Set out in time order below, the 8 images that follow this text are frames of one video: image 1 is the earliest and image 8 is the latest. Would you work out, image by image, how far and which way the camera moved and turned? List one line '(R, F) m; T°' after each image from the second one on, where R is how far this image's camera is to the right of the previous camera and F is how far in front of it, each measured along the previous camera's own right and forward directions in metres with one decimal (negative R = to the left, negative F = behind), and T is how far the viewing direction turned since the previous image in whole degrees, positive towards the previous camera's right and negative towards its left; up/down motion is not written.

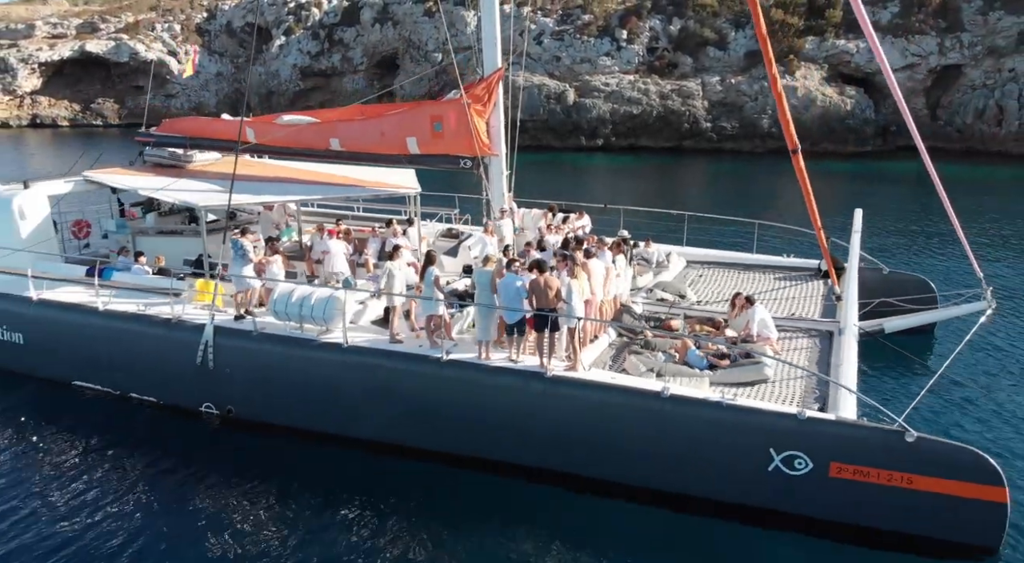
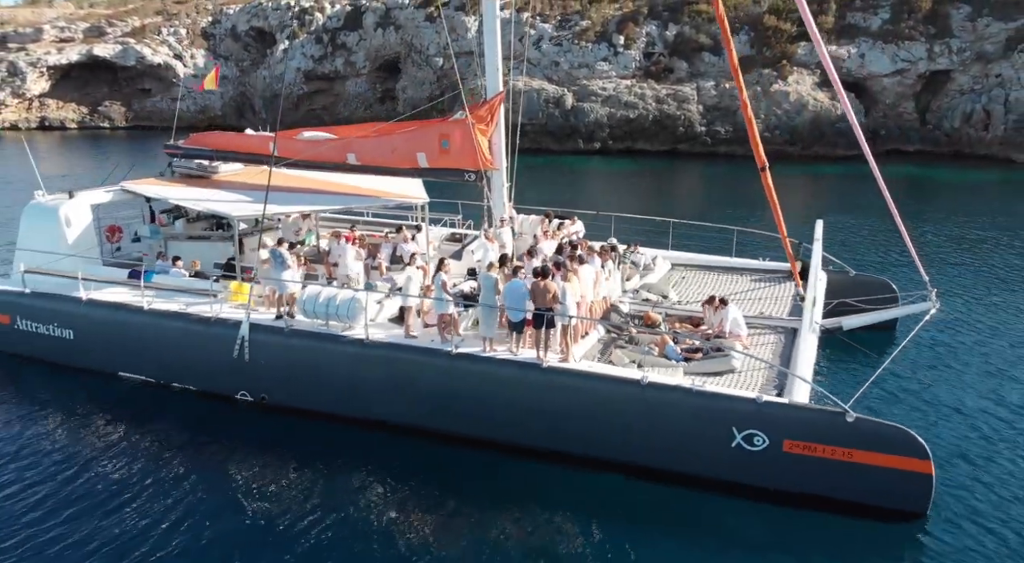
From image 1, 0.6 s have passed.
(0.0, -1.2) m; 0°
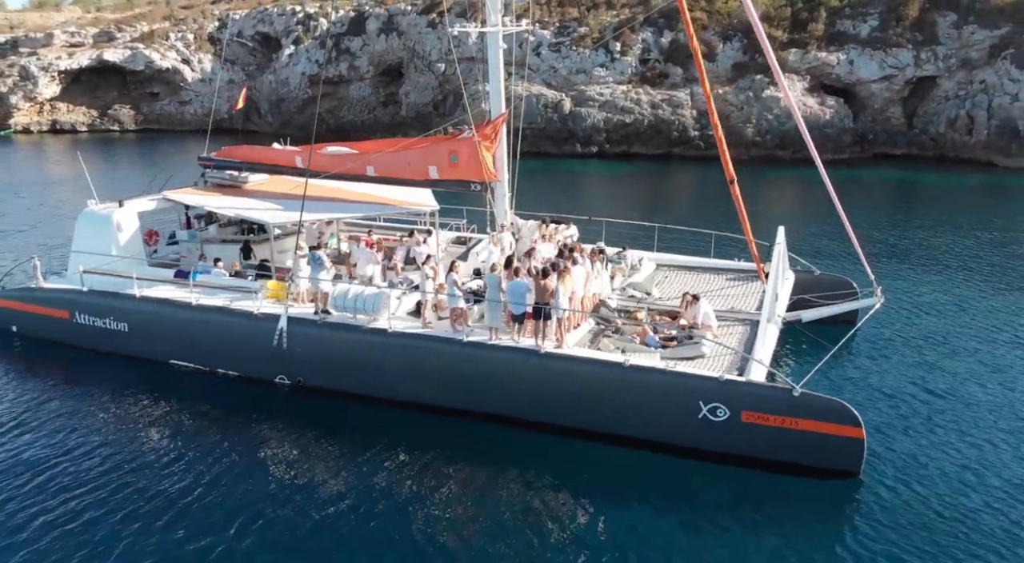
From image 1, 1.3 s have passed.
(0.0, -1.6) m; 0°
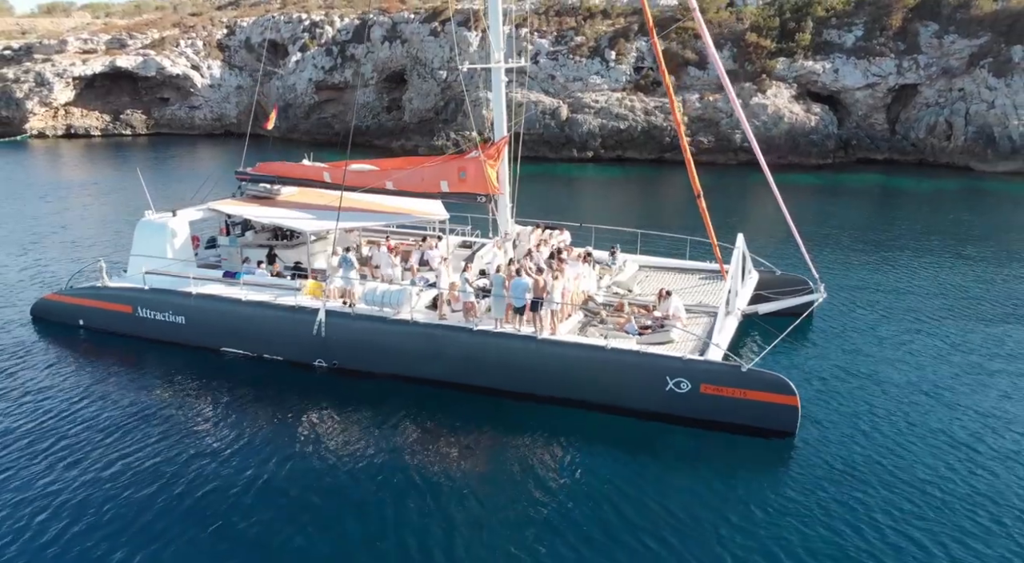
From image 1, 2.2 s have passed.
(0.0, -2.2) m; 0°
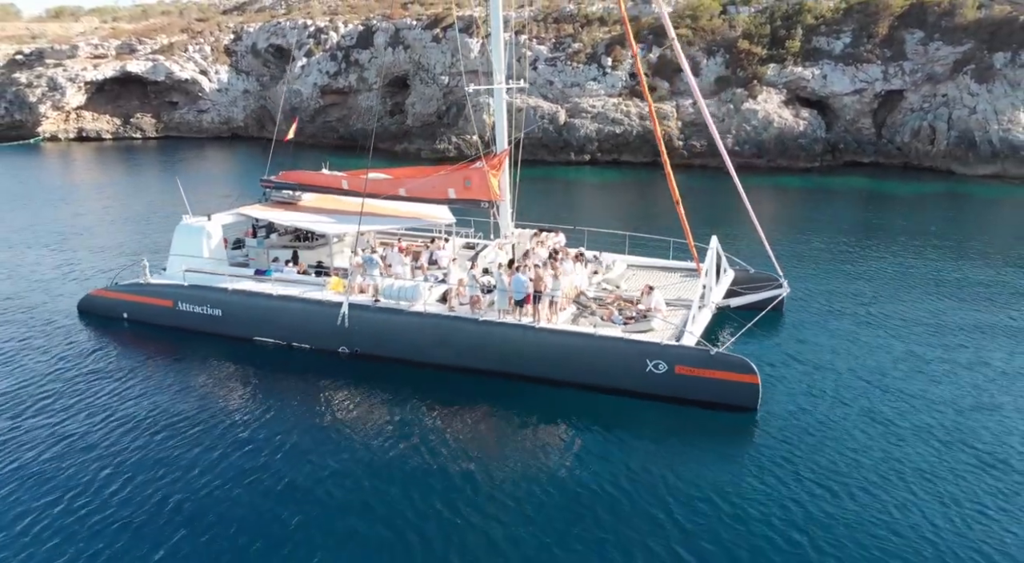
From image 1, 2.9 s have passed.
(0.0, -1.9) m; 0°
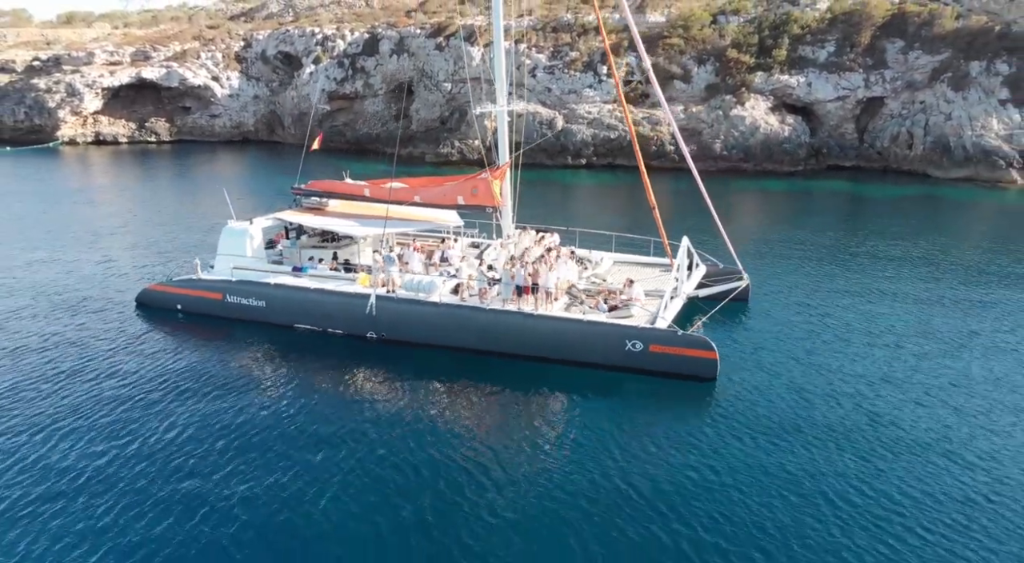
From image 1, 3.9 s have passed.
(-0.1, -2.8) m; 0°
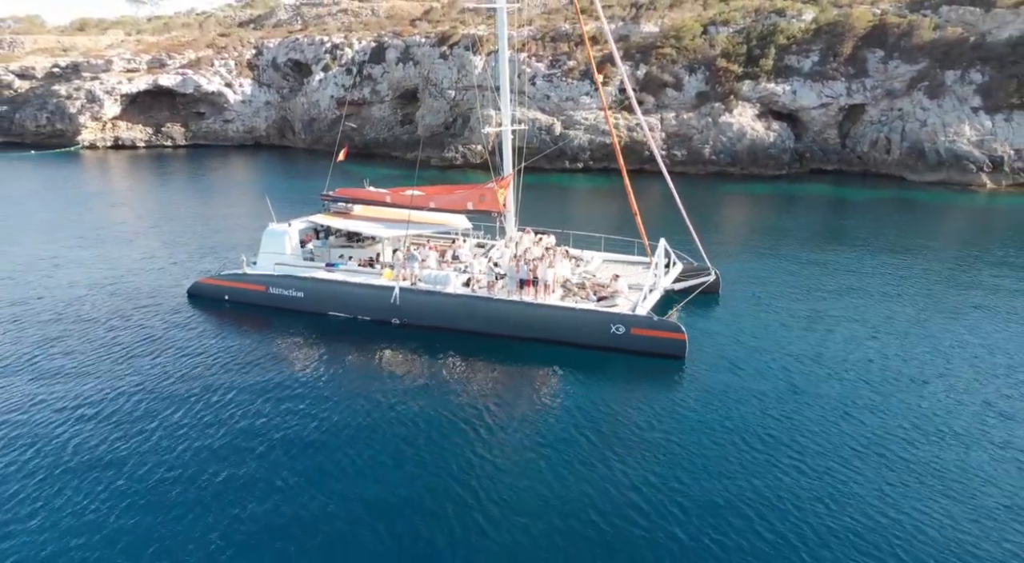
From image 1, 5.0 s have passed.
(-0.1, -3.2) m; 0°
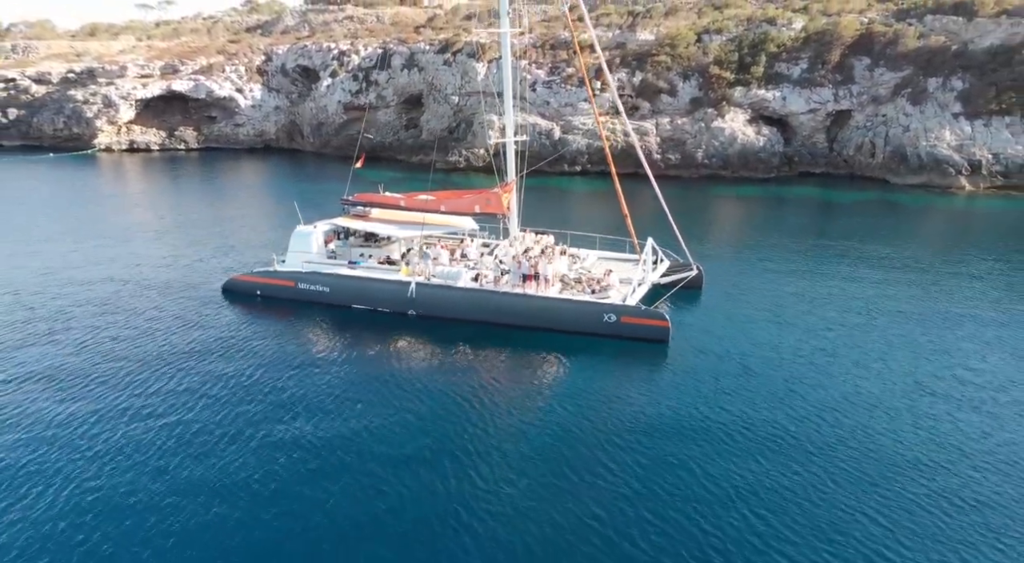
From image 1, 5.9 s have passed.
(-0.1, -2.6) m; 0°
